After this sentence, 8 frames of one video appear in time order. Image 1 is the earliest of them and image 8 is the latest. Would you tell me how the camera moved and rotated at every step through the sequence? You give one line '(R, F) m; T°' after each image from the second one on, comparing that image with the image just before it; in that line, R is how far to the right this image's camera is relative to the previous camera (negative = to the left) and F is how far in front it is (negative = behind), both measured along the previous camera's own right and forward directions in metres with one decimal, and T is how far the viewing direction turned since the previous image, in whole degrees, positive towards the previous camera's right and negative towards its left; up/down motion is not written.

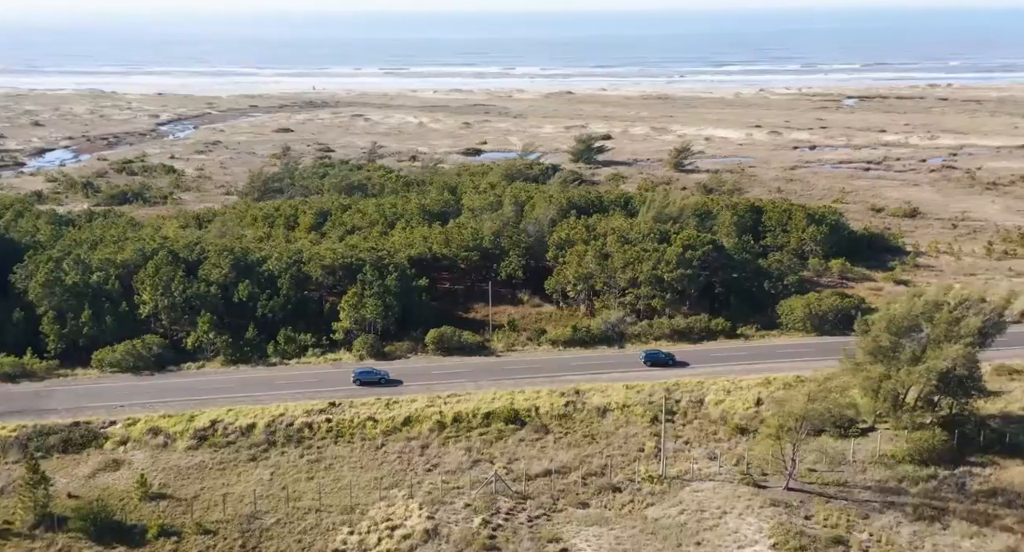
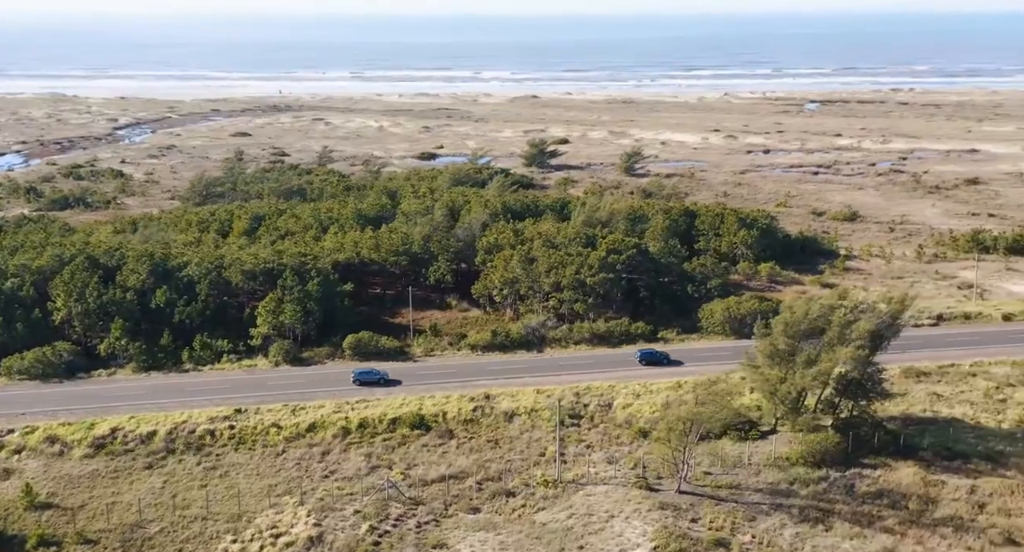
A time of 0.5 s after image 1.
(+2.1, -0.1) m; +2°
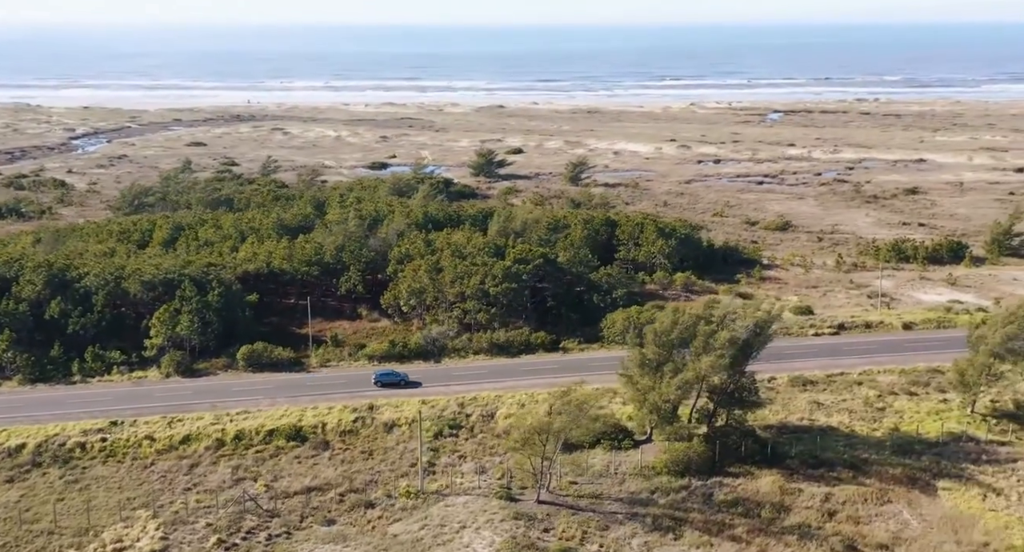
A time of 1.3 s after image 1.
(+3.1, -0.1) m; +1°
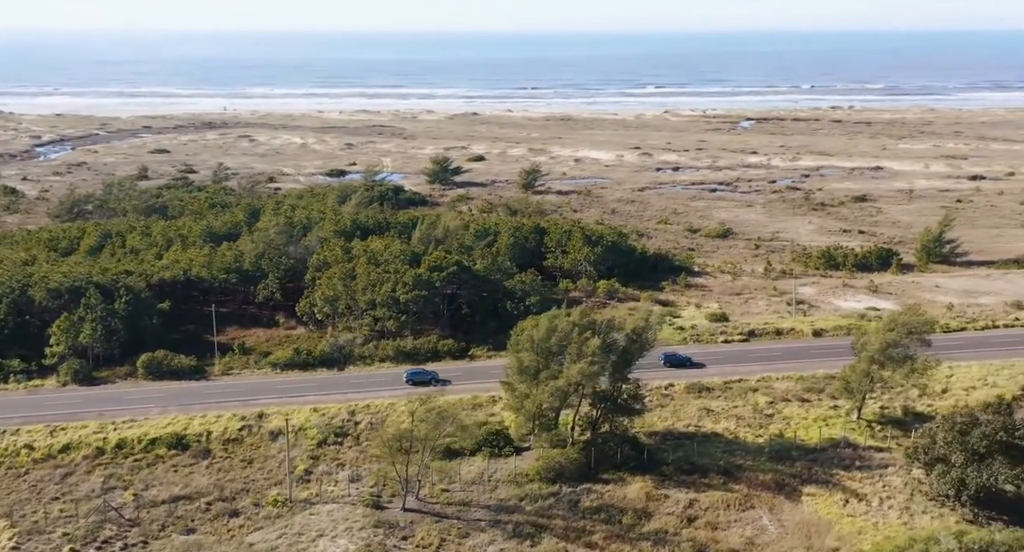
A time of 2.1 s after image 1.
(+3.1, -0.1) m; +1°
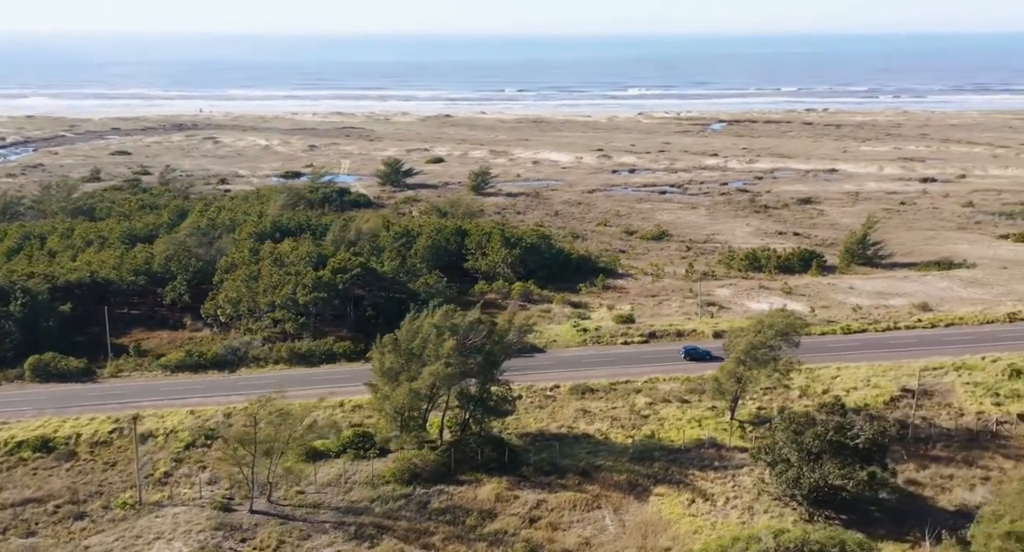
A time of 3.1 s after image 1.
(+3.6, -0.1) m; +1°
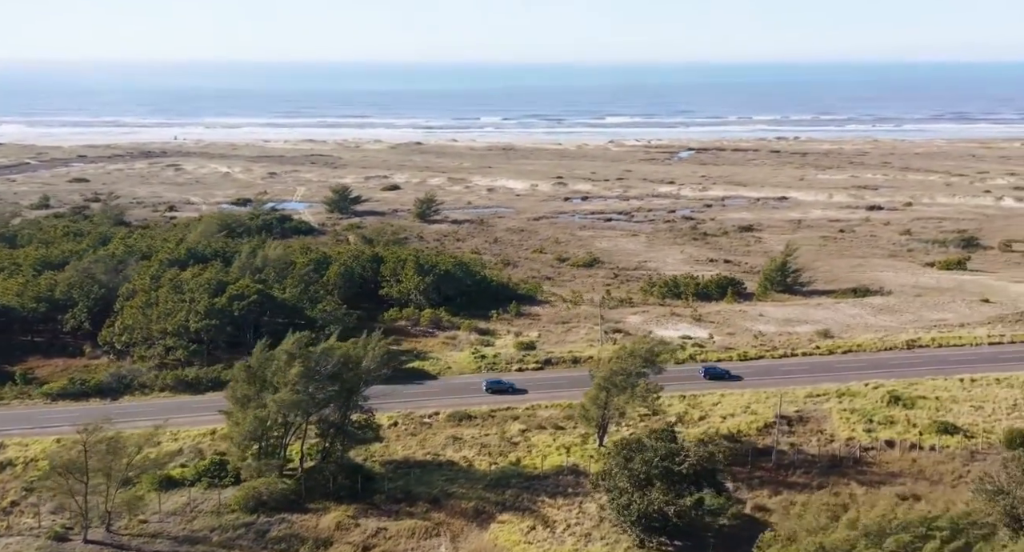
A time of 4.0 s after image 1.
(+3.8, -0.1) m; +1°
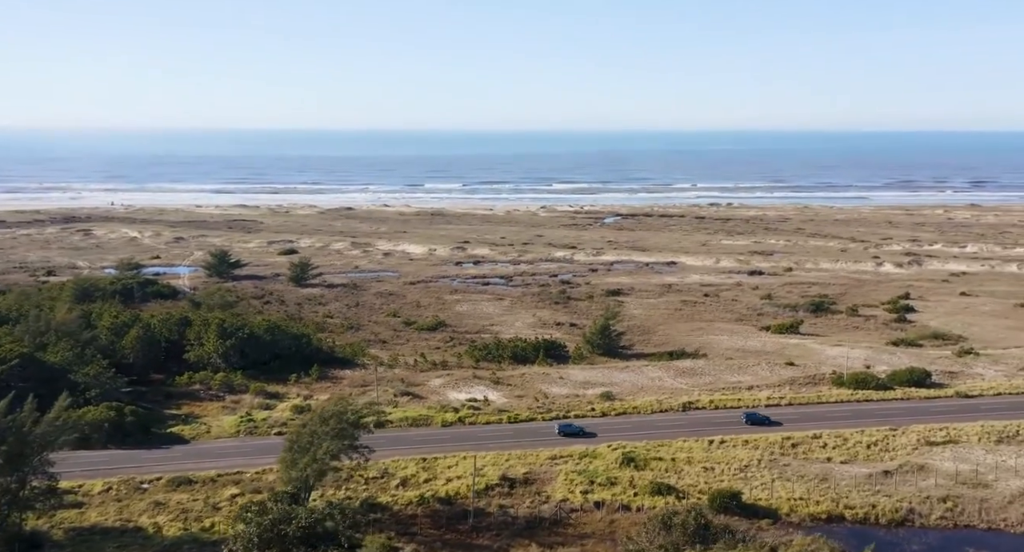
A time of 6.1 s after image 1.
(+8.4, -0.3) m; +3°
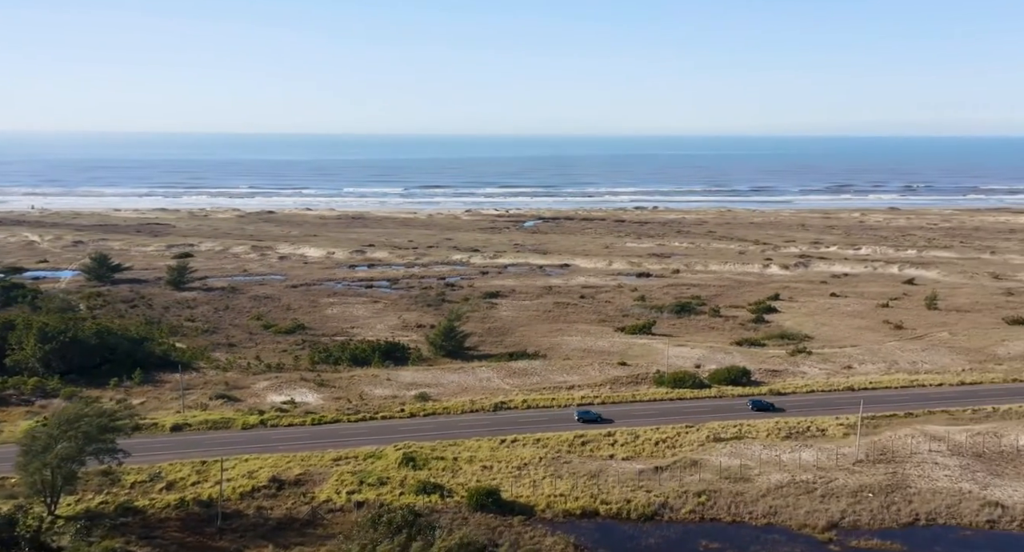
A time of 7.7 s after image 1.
(+6.2, -0.3) m; +3°
